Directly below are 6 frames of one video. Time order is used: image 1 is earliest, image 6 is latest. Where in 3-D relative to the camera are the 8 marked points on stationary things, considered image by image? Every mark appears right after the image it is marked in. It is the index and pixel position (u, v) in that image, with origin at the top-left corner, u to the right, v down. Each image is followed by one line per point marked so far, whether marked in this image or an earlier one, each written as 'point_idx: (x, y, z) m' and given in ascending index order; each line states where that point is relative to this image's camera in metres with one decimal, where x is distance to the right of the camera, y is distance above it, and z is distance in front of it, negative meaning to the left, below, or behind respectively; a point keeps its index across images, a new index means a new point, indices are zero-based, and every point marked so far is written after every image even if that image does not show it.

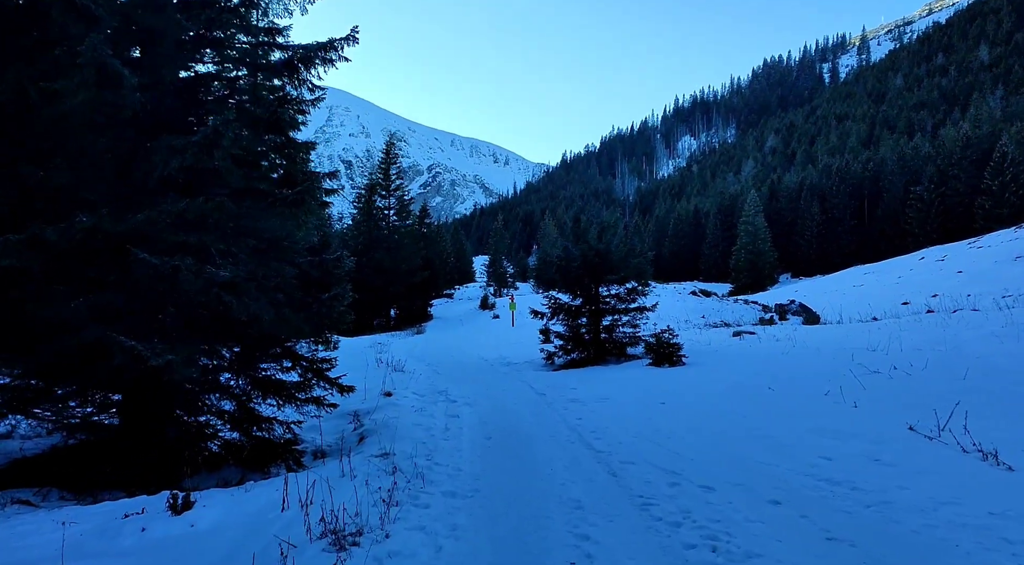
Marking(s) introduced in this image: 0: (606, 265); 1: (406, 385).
0: (+2.5, +0.5, +19.8) m
1: (-2.1, -2.0, +14.1) m
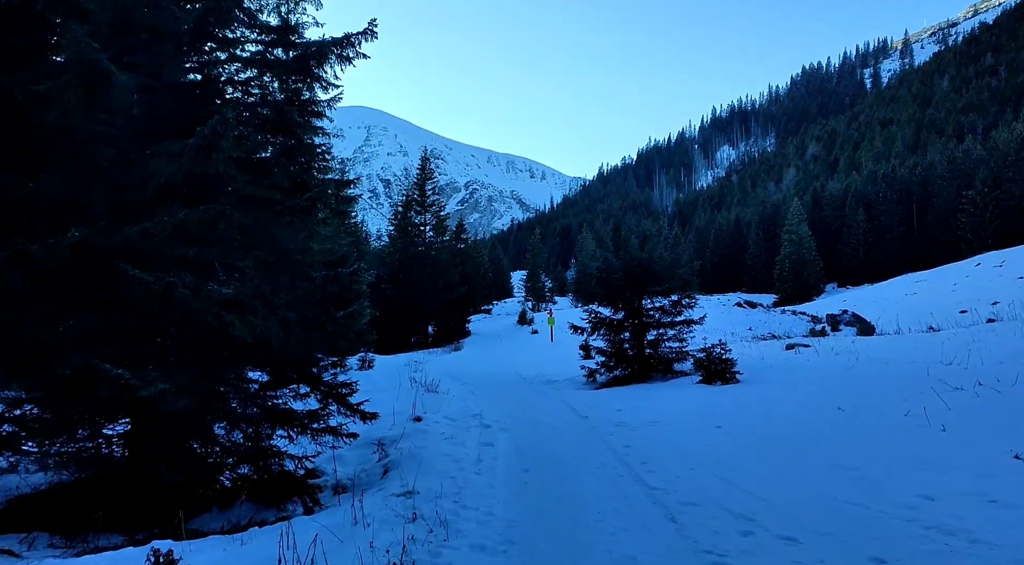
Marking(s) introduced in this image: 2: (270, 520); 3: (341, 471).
0: (+3.5, +0.2, +18.6) m
1: (-1.4, -2.3, +13.2) m
2: (-2.8, -2.7, +8.2) m
3: (-2.3, -2.5, +9.7) m
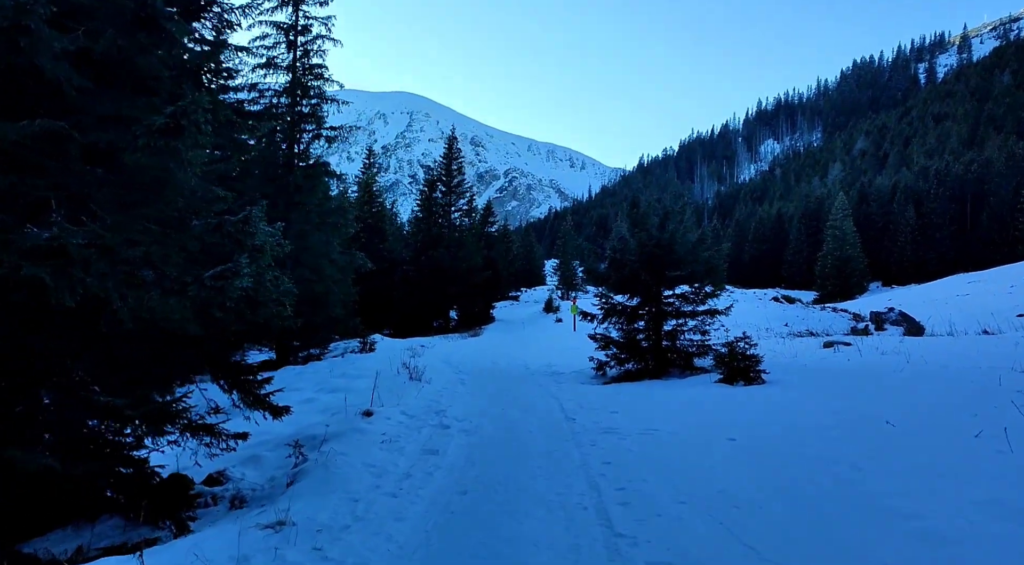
0: (+3.5, +0.5, +16.4) m
1: (-1.7, -1.8, +11.2) m
2: (-3.3, -2.3, +6.4) m
3: (-2.8, -2.0, +7.8) m
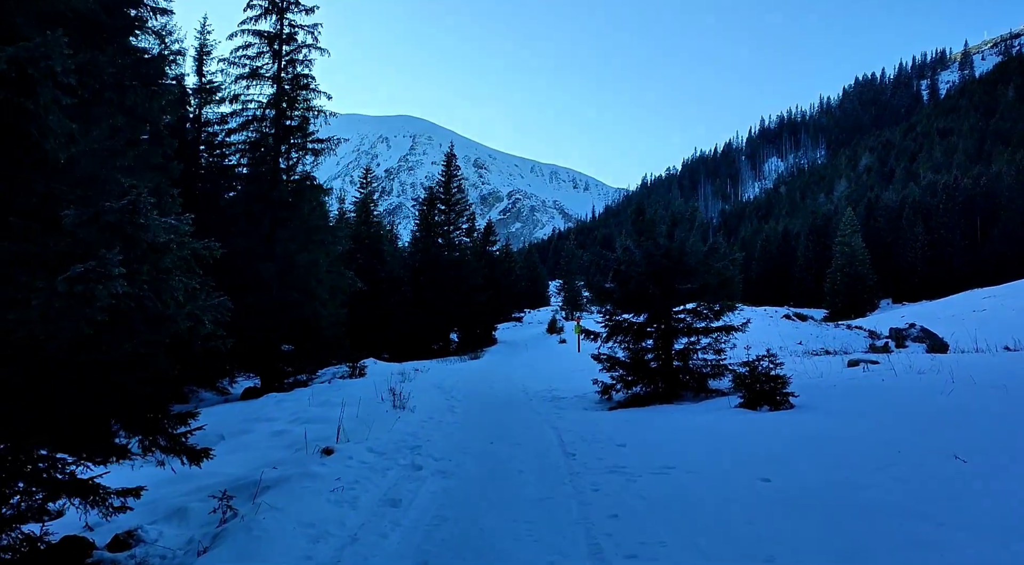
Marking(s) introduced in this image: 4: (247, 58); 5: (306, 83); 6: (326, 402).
0: (+3.4, +0.3, +14.9) m
1: (-1.9, -2.0, +9.7) m
2: (-3.5, -2.3, +4.8) m
3: (-3.0, -2.1, +6.2) m
4: (-7.2, +6.1, +19.6) m
5: (-5.7, +5.5, +19.9) m
6: (-3.8, -2.4, +14.9) m
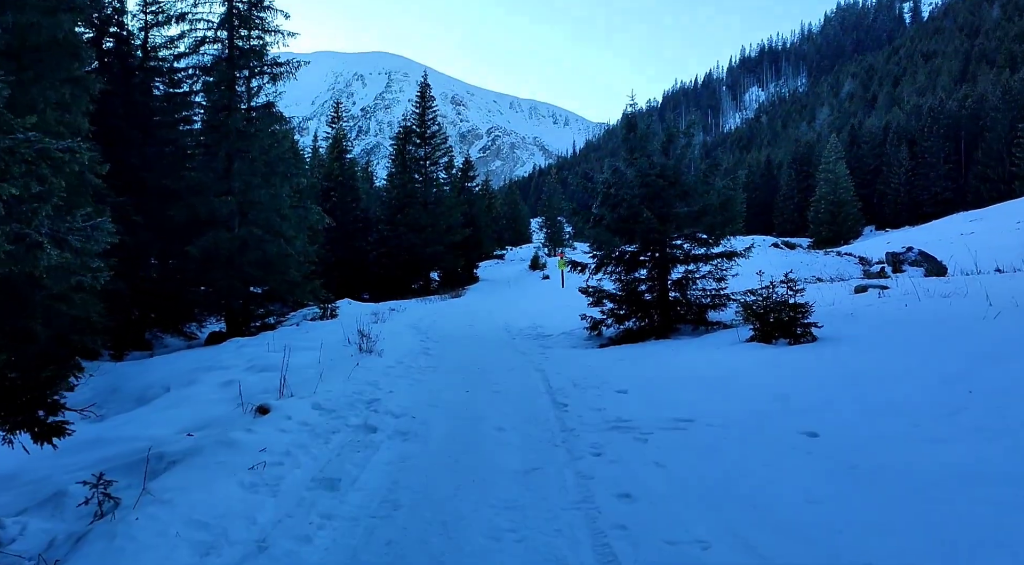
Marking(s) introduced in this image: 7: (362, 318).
0: (+2.9, +1.7, +13.2) m
1: (-2.1, -1.1, +8.2) m
2: (-3.6, -1.9, +3.3) m
3: (-3.1, -1.6, +4.7) m
4: (-7.9, +7.7, +17.2) m
5: (-6.4, +7.1, +17.5) m
6: (-4.2, -1.2, +13.4) m
7: (-3.9, -0.9, +18.6) m
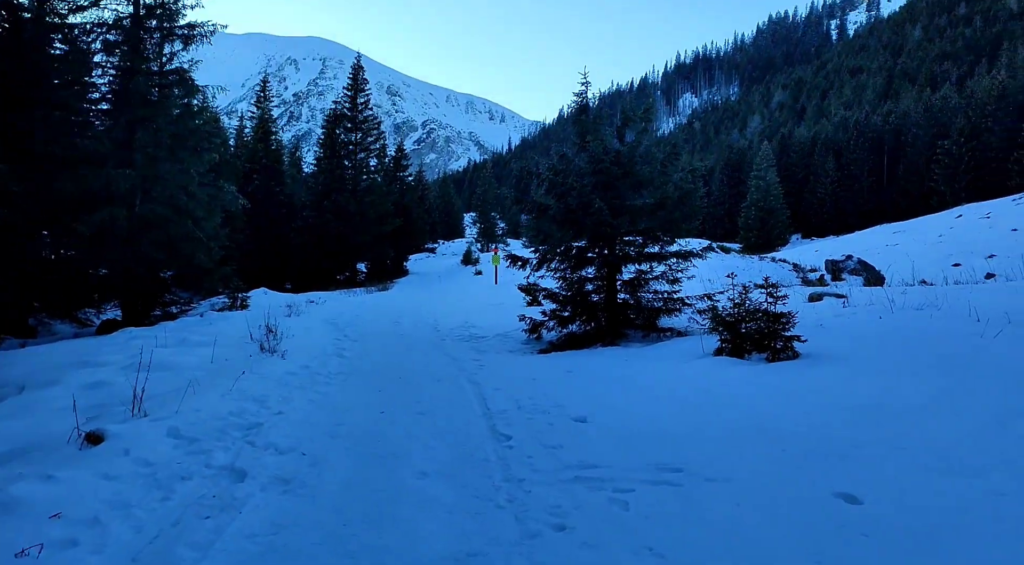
0: (+1.9, +1.7, +11.8) m
1: (-2.7, -1.0, +6.3) m
2: (-3.8, -1.8, +1.3) m
3: (-3.5, -1.5, +2.7) m
4: (-9.1, +8.0, +14.7) m
5: (-7.6, +7.4, +15.2) m
6: (-5.3, -0.9, +11.3) m
7: (-5.5, -0.6, +16.5) m
